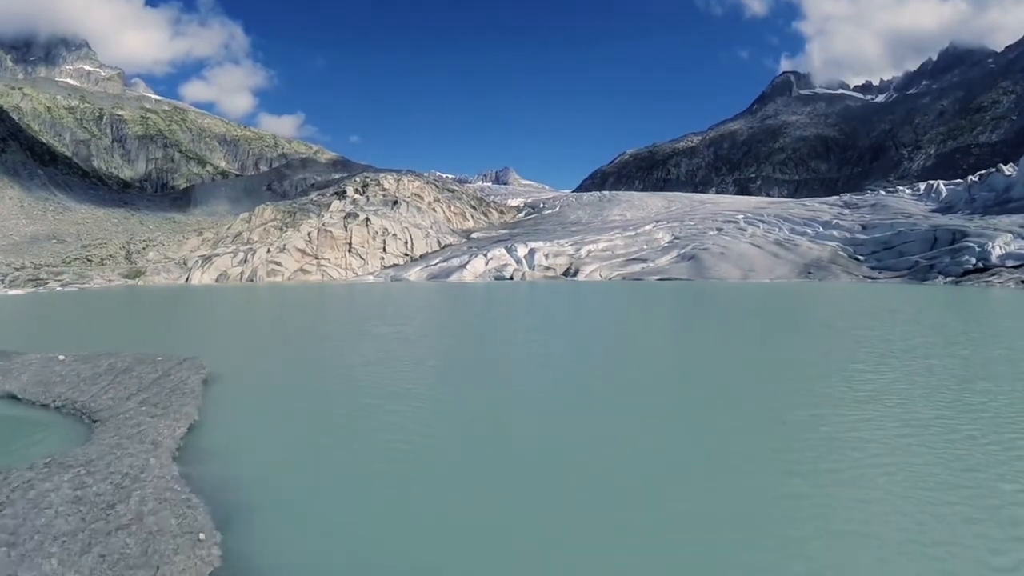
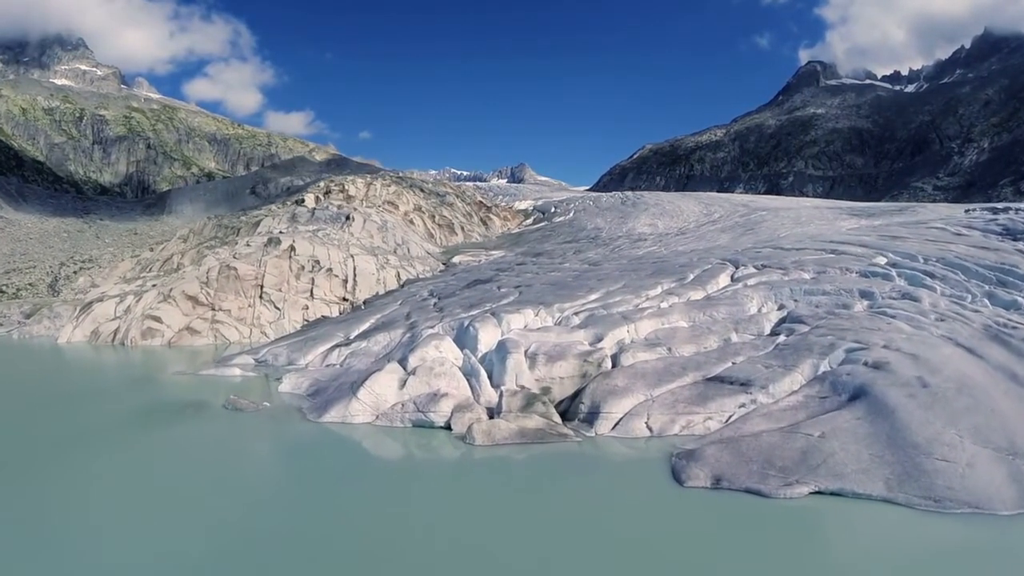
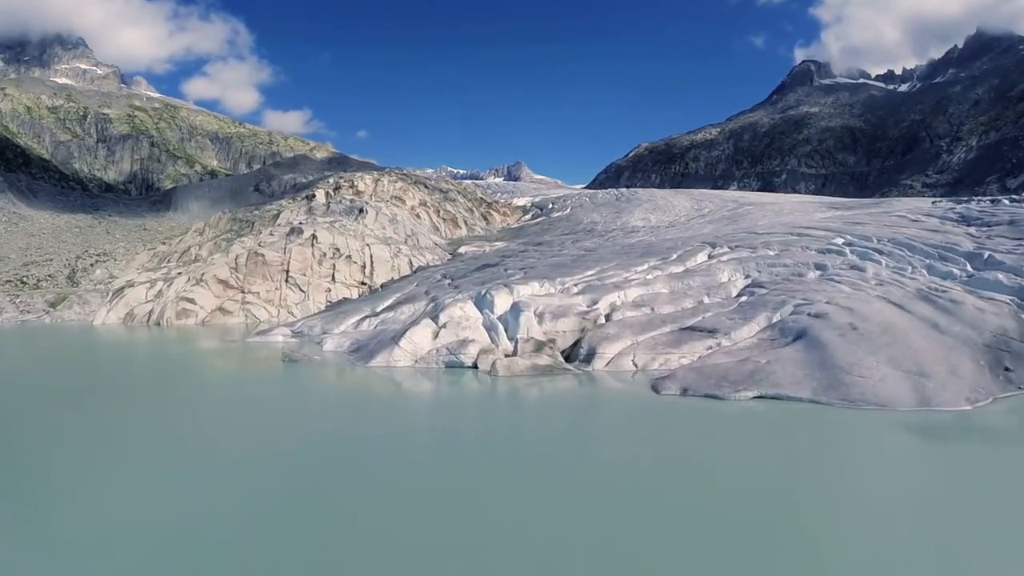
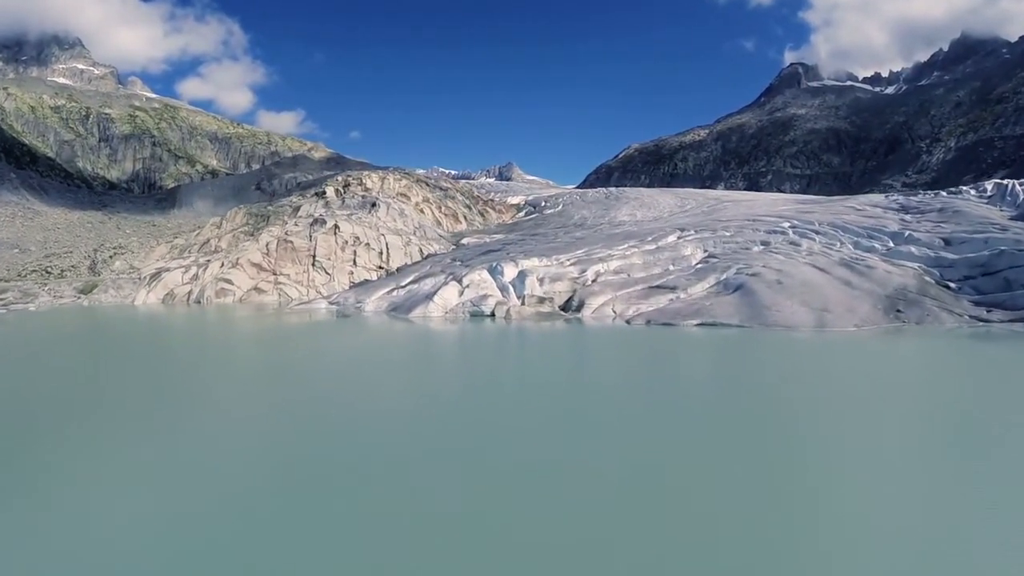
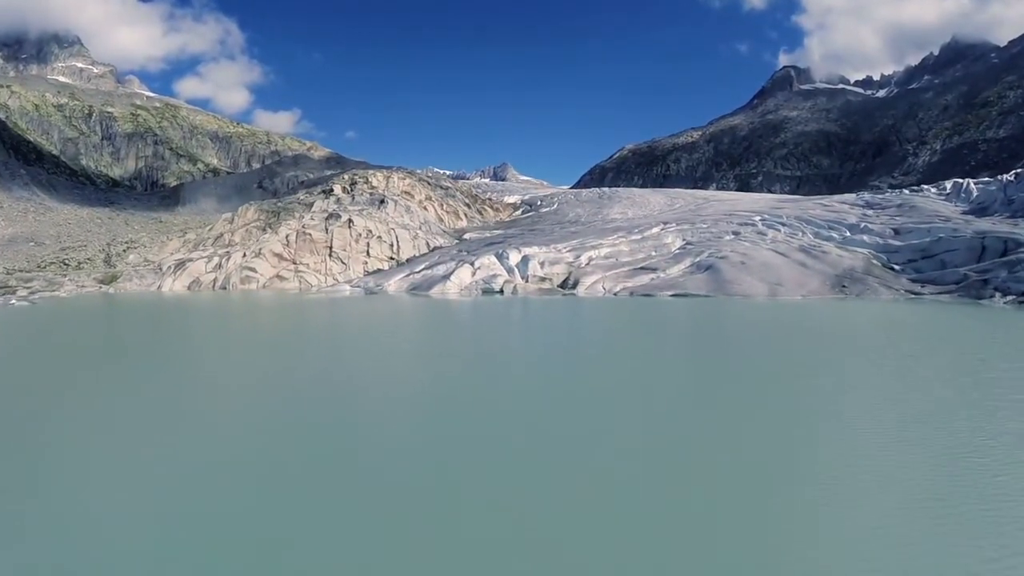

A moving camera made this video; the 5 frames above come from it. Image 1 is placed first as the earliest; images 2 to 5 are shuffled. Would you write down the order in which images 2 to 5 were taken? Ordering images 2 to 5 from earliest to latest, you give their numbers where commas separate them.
5, 4, 3, 2
